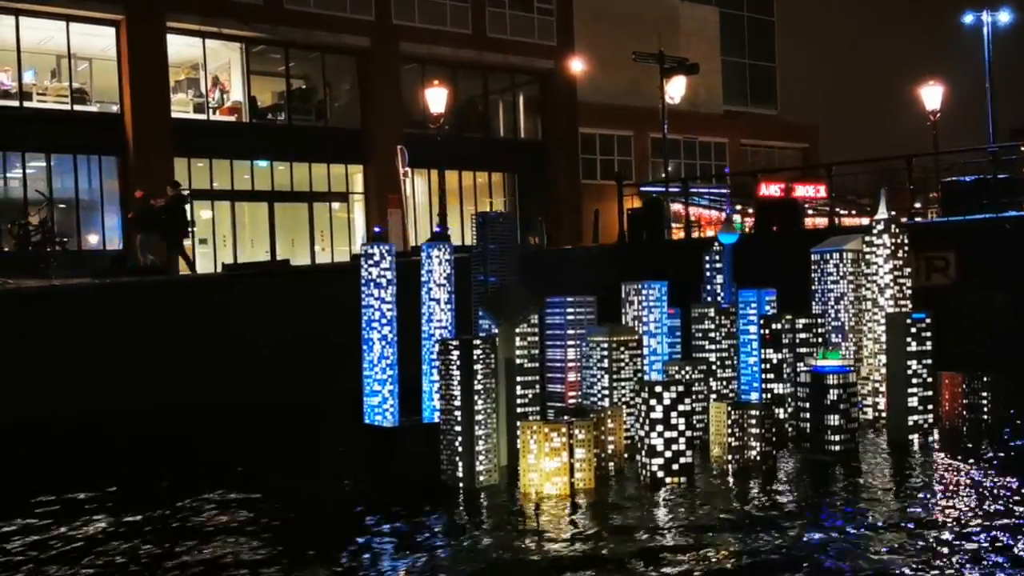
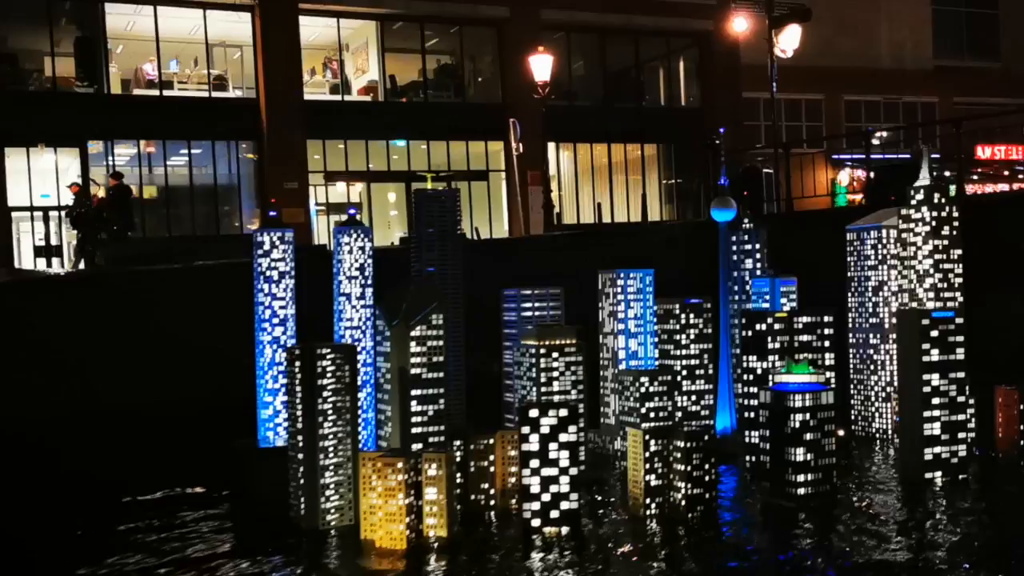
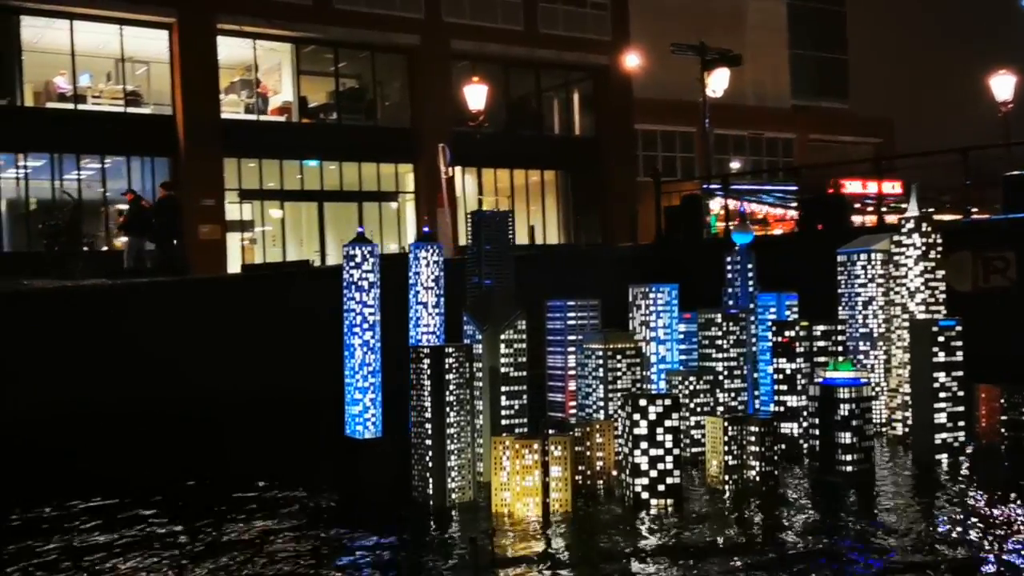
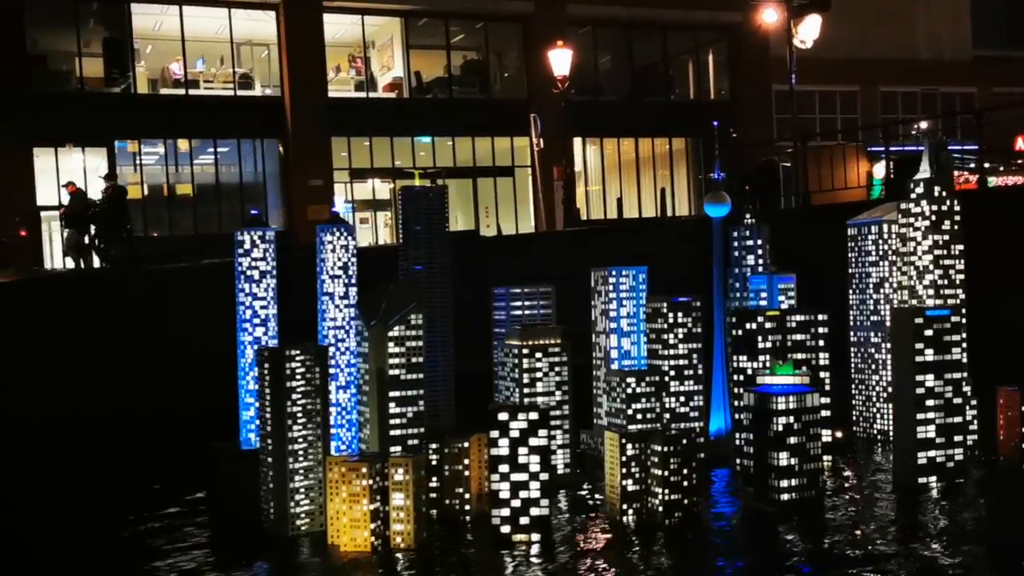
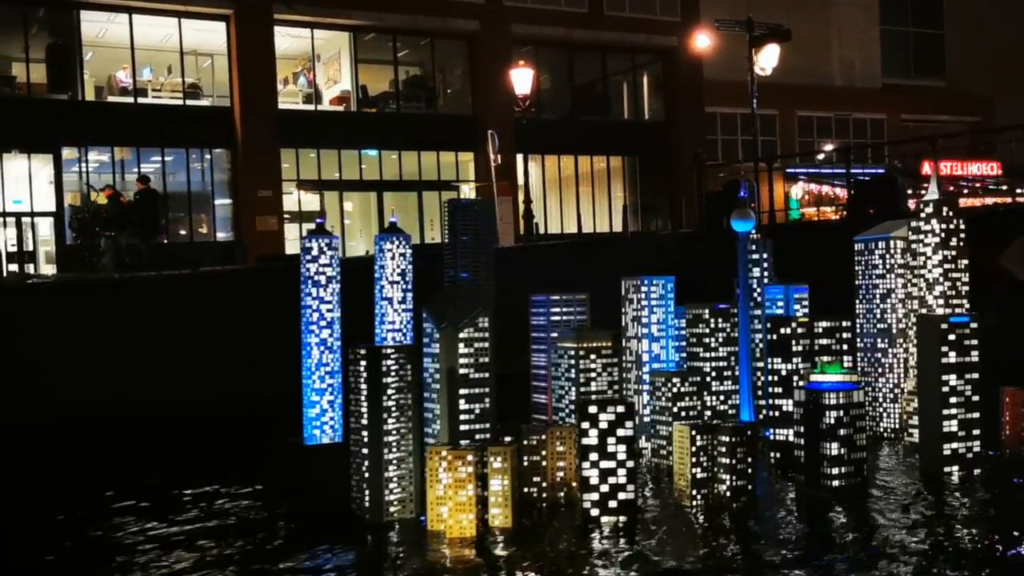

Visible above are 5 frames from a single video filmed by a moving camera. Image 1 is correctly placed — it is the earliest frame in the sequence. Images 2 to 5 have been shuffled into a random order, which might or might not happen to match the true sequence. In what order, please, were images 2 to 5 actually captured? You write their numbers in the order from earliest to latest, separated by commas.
3, 5, 2, 4
